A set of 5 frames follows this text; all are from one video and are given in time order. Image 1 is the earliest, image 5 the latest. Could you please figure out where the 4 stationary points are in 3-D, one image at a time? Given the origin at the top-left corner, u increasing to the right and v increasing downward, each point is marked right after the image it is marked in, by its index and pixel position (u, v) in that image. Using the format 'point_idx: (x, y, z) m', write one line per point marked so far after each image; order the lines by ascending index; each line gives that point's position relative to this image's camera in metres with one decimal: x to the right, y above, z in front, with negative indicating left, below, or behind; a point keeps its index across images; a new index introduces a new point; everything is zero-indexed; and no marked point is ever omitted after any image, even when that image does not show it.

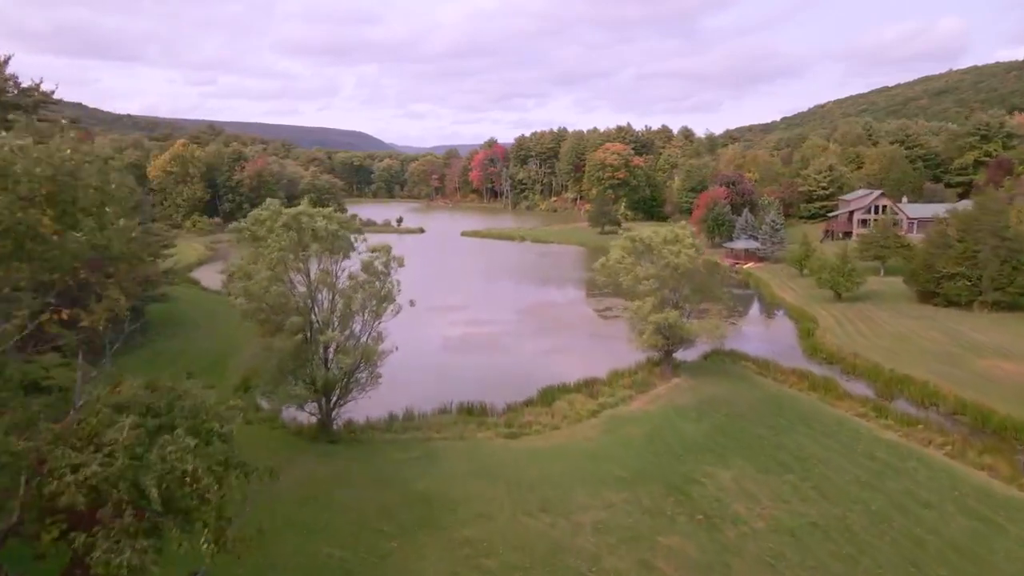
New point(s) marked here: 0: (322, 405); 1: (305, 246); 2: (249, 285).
0: (-5.2, -3.2, +19.5) m
1: (-5.3, +1.1, +18.1) m
2: (-6.4, 0.0, +17.5) m
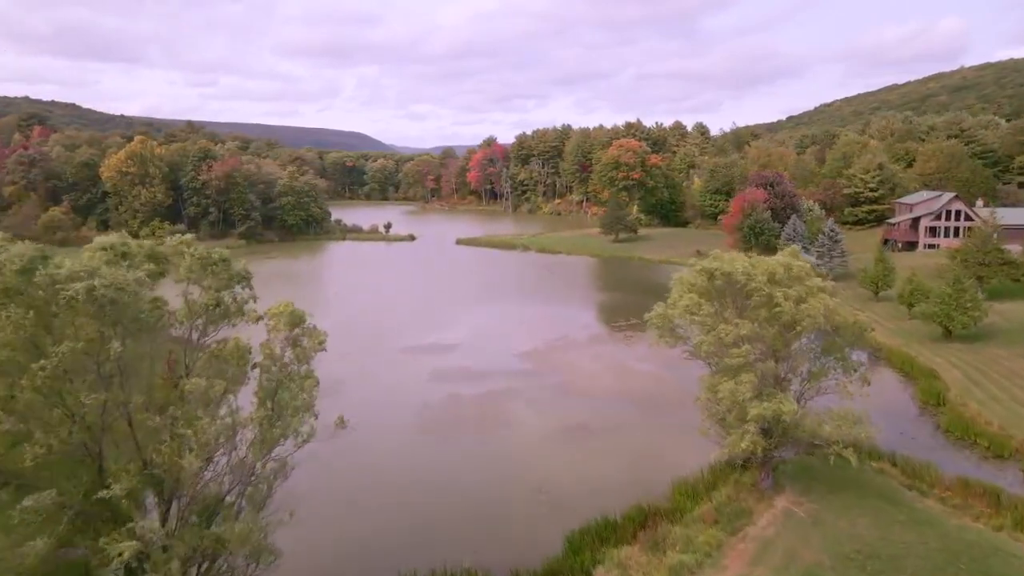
0: (-5.0, -4.6, +9.8) m
1: (-5.1, -0.4, +8.4) m
2: (-6.3, -1.4, +7.8) m
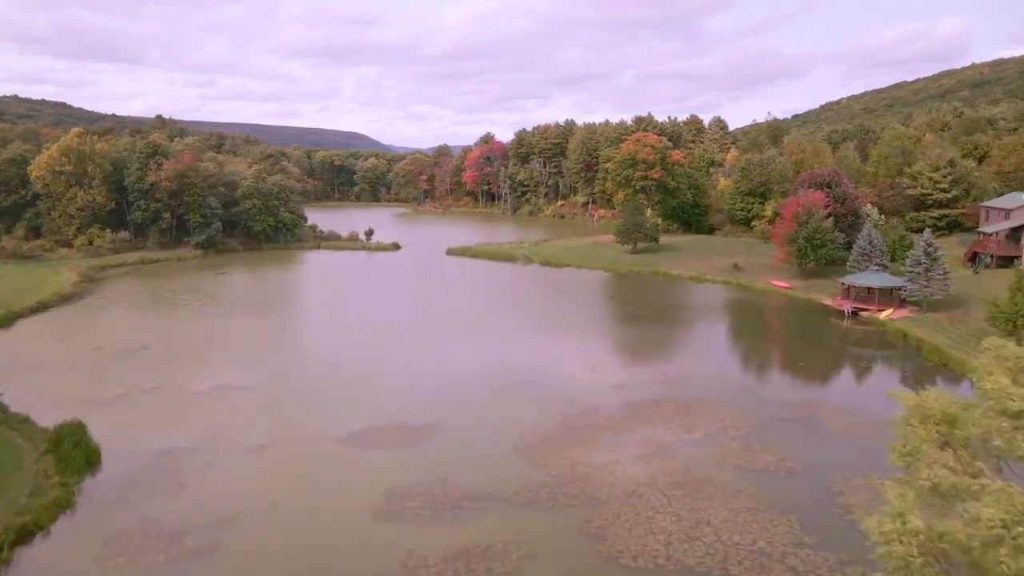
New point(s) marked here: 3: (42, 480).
0: (-5.0, -6.2, -0.8) m
1: (-5.1, -2.0, -2.3) m
2: (-6.3, -3.0, -2.8) m
3: (-11.2, -4.6, +17.2) m
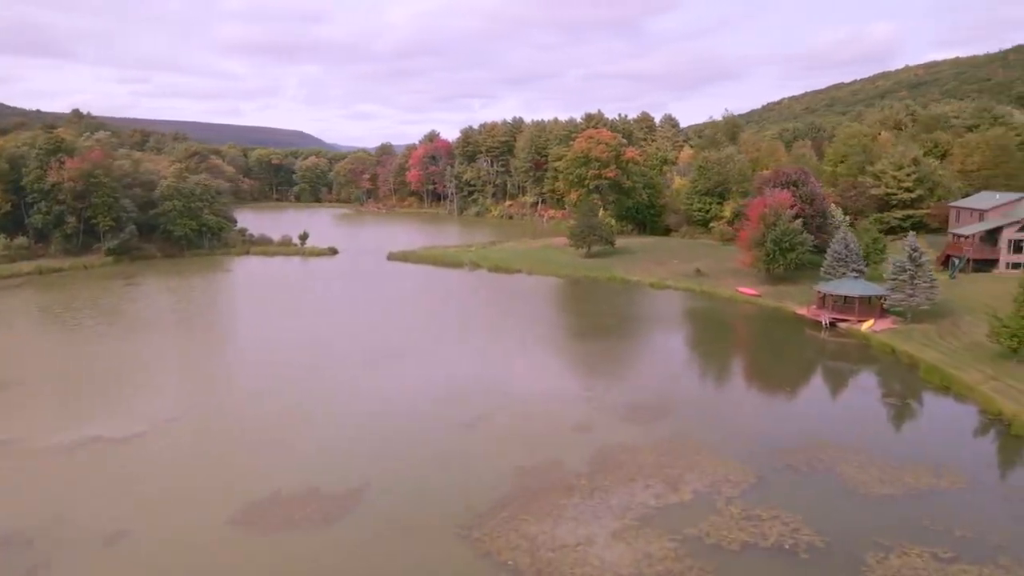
0: (-4.7, -6.9, -5.4) m
1: (-4.7, -2.7, -6.9) m
2: (-5.9, -3.7, -7.5) m
3: (-12.2, -5.3, +12.1) m
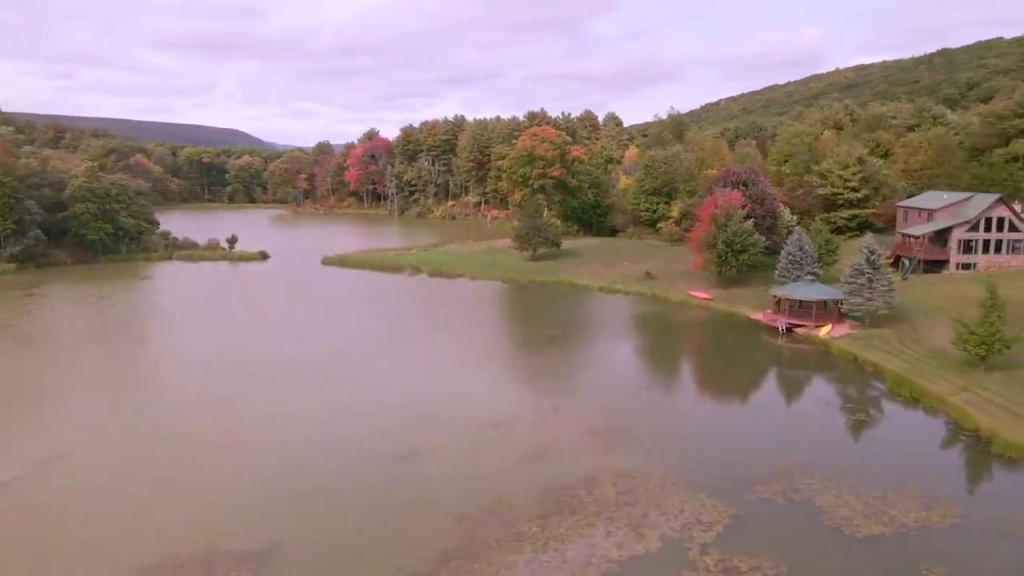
0: (-4.1, -7.3, -8.2) m
1: (-4.1, -3.1, -9.7) m
2: (-5.2, -4.2, -10.4) m
3: (-13.0, -5.9, +8.6) m
